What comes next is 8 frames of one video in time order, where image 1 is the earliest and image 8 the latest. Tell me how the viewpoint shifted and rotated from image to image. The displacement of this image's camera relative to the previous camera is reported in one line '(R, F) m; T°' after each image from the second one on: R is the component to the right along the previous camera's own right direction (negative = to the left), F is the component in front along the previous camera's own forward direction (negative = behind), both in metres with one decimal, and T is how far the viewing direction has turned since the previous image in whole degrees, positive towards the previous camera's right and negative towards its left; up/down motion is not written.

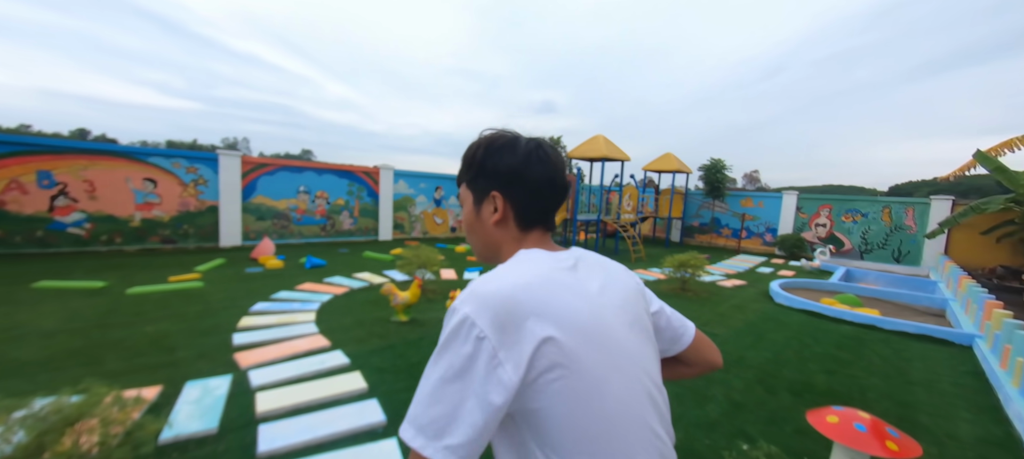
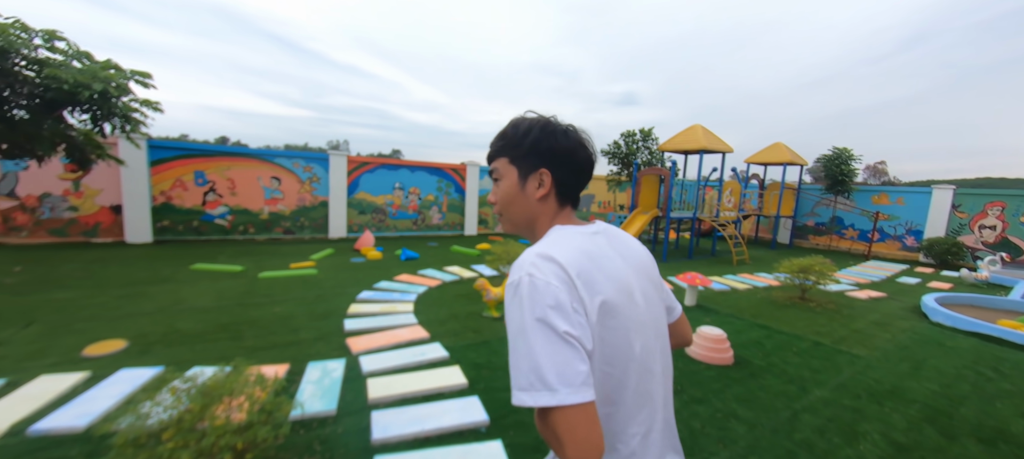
(-0.3, +0.2) m; -11°
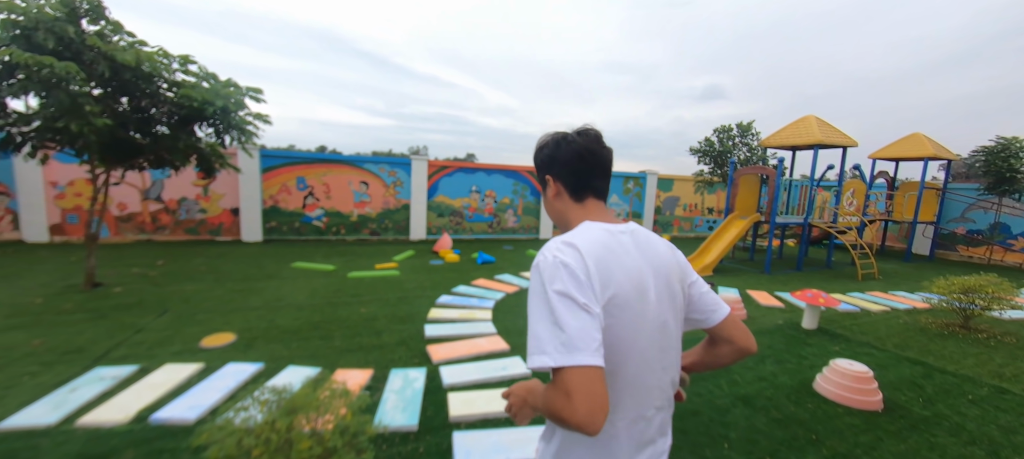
(-0.2, +0.3) m; -11°
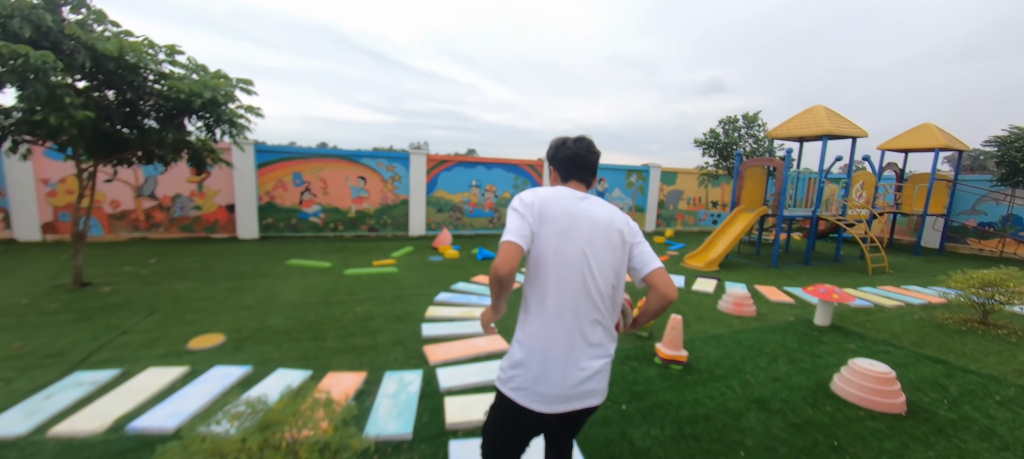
(0.0, +0.2) m; 0°
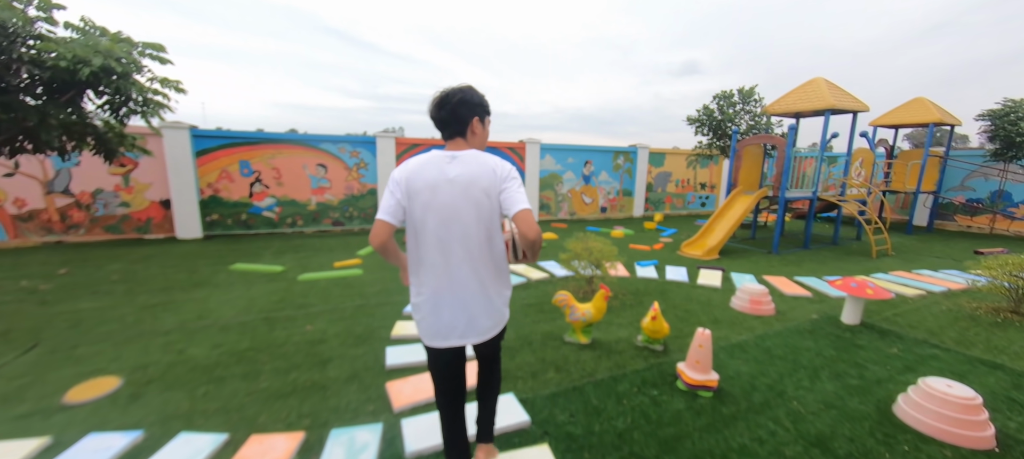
(0.0, +0.7) m; +3°
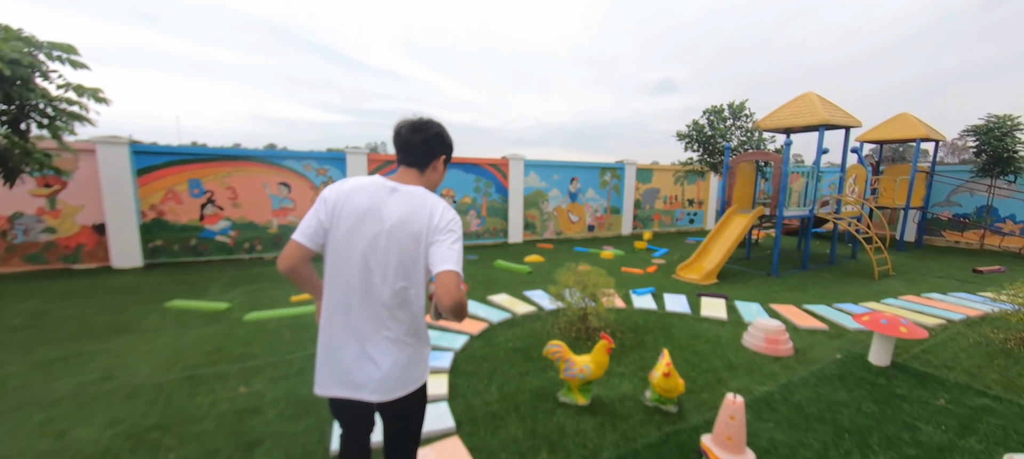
(0.0, +0.5) m; +2°
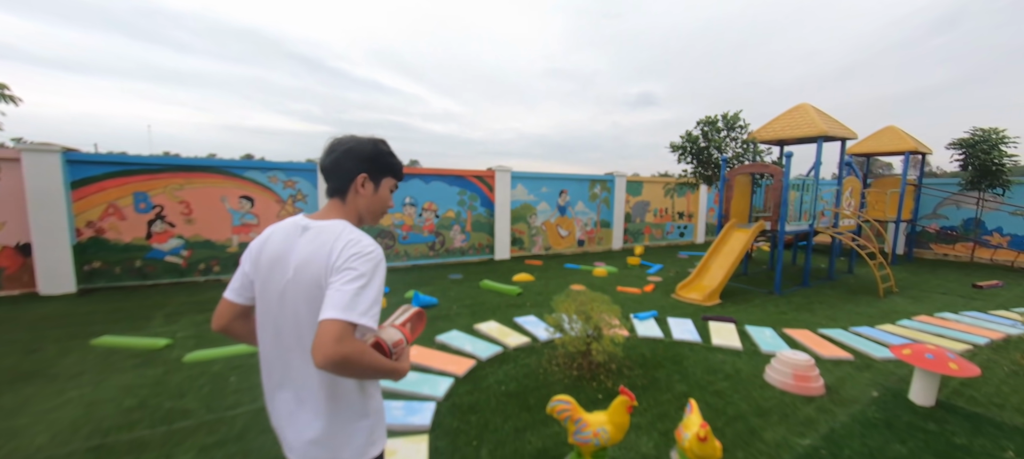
(-0.1, +0.5) m; +3°
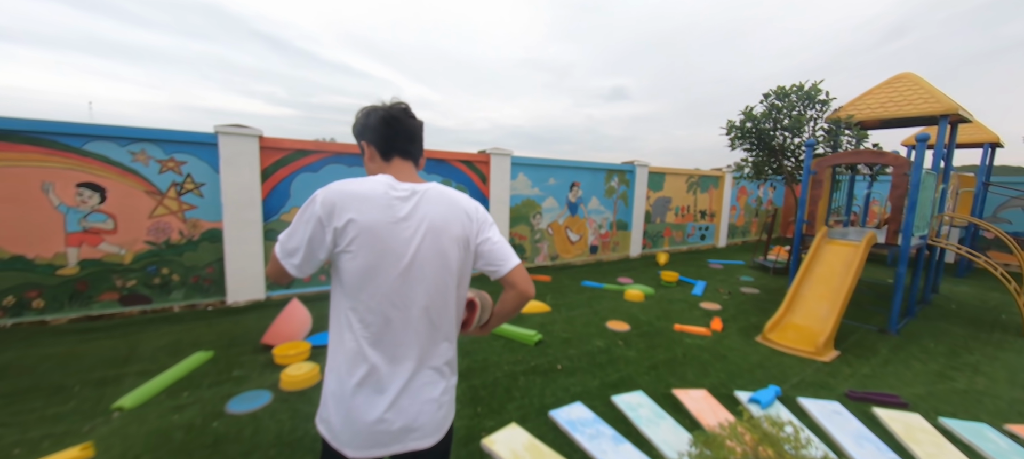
(-0.4, +2.0) m; +4°
